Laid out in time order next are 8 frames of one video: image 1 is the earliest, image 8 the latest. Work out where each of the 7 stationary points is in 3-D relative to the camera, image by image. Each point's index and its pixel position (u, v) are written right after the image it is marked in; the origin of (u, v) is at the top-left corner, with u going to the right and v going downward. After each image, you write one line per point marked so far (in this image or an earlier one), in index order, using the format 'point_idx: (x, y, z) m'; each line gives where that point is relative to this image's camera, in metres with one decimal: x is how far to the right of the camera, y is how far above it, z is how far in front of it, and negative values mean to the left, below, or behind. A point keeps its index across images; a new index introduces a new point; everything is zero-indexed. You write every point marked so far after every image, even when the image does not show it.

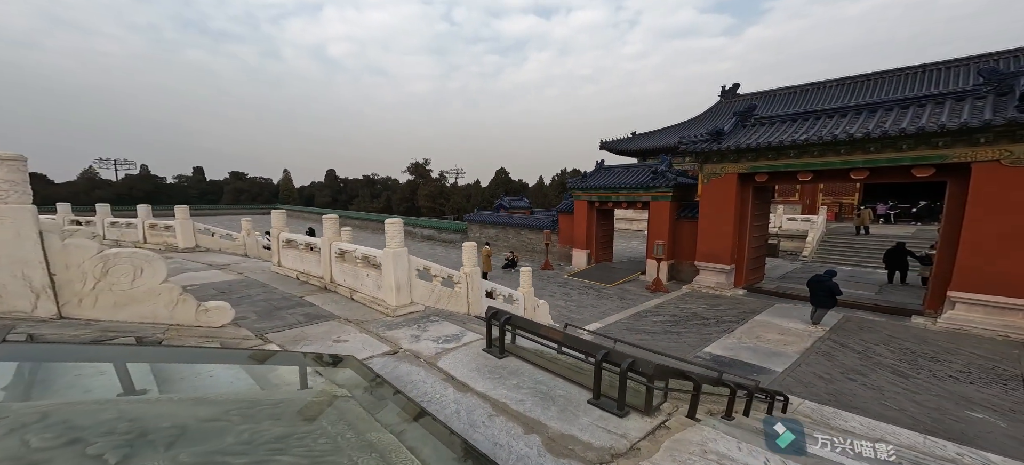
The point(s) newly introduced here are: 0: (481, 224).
0: (-1.3, +0.4, +18.7) m
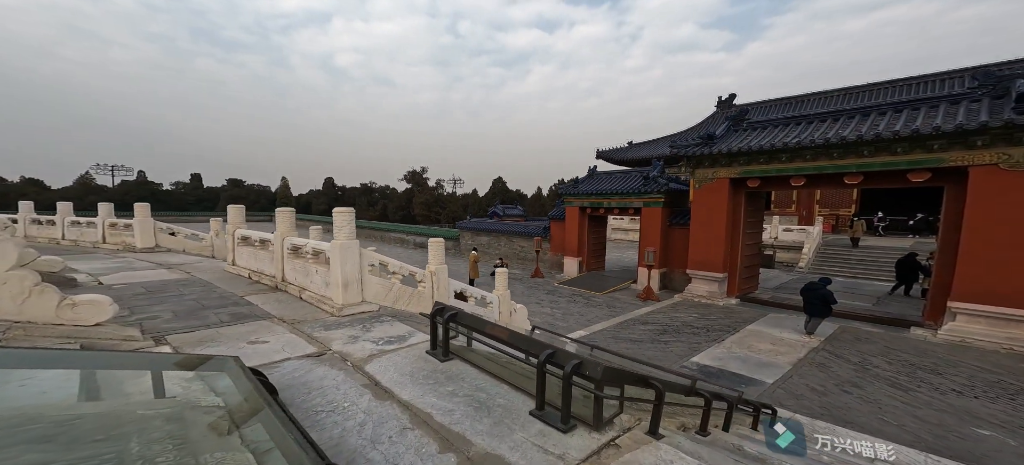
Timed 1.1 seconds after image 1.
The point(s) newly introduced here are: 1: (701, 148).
0: (-1.5, +0.1, +18.5) m
1: (+4.4, +2.0, +9.5) m
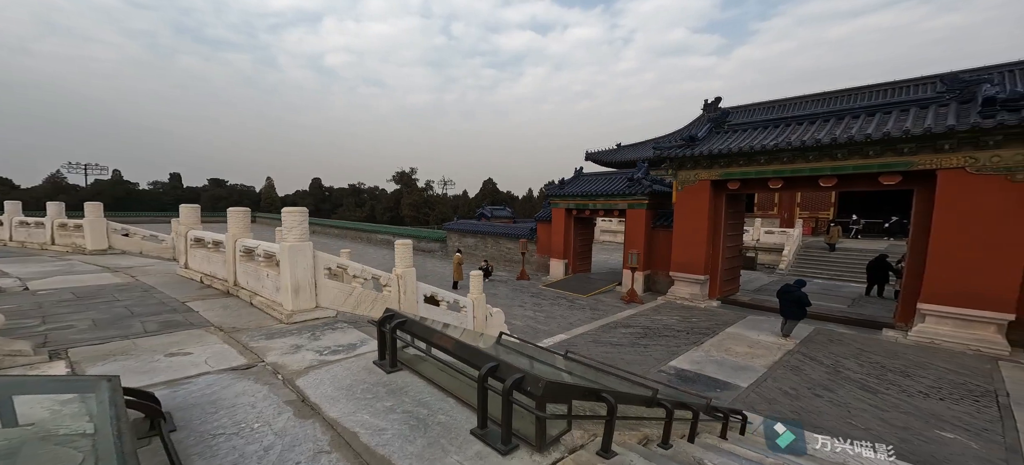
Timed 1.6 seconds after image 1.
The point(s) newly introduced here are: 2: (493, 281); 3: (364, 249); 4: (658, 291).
0: (-2.2, 0.0, +18.4) m
1: (+4.0, +1.9, +9.5) m
2: (-0.5, -1.5, +13.1) m
3: (-6.8, -0.7, +18.2) m
4: (+4.6, -1.8, +12.7) m
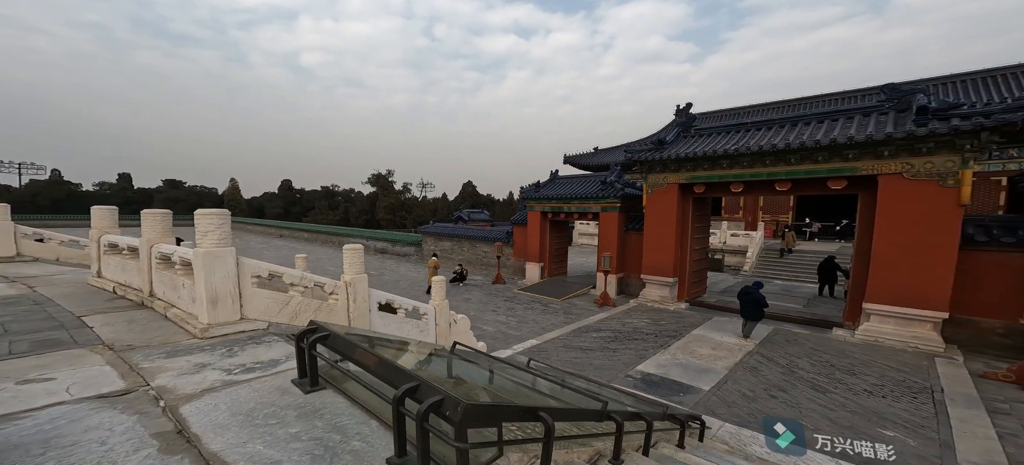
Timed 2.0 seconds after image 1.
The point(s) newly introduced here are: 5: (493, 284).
0: (-3.4, -0.2, +18.1) m
1: (+3.3, +1.8, +9.6) m
2: (-1.5, -1.7, +12.8) m
3: (-8.0, -0.9, +17.7) m
4: (+3.7, -1.9, +12.8) m
5: (-0.7, -1.8, +14.5) m
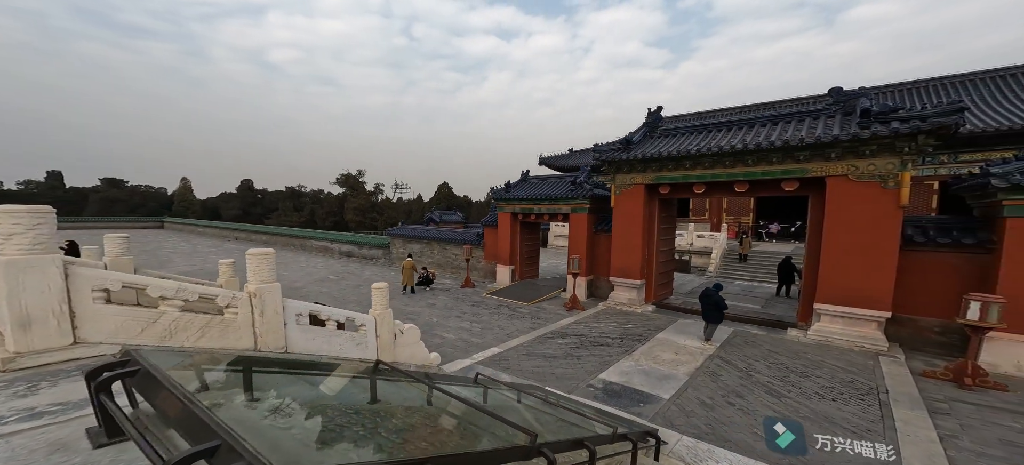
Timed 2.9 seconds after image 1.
0: (-4.7, -0.3, +17.6) m
1: (+2.5, +1.8, +9.6) m
2: (-2.4, -1.7, +12.5) m
3: (-9.3, -1.0, +16.9) m
4: (+2.7, -2.0, +12.7) m
5: (-1.8, -1.9, +14.2) m
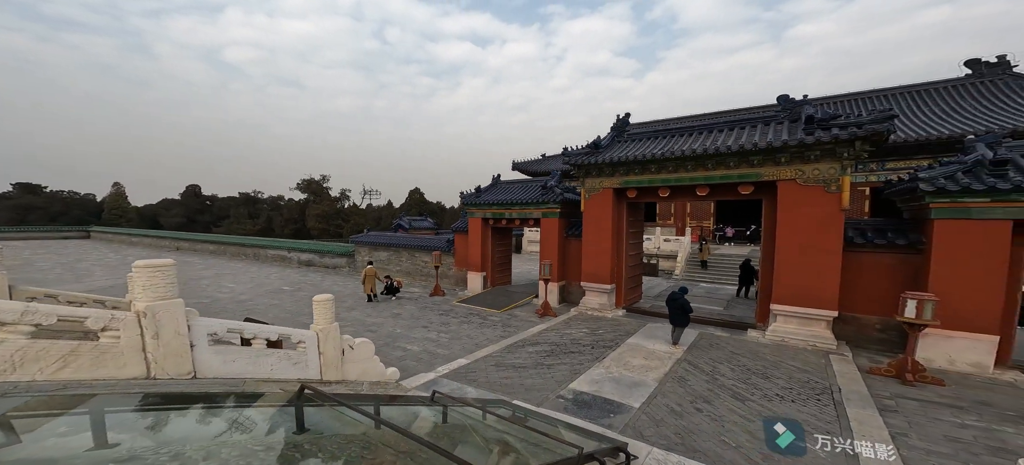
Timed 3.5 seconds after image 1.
0: (-5.9, -0.6, +17.0) m
1: (+1.7, +1.7, +9.4) m
2: (-3.3, -1.9, +12.0) m
3: (-10.4, -1.3, +16.0) m
4: (+1.8, -2.1, +12.5) m
5: (-2.7, -2.1, +13.7) m
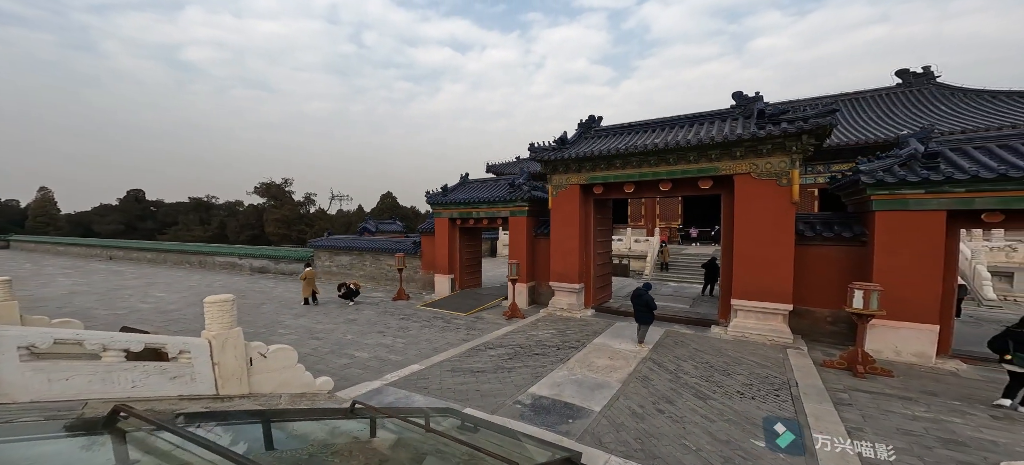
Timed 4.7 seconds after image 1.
0: (-7.2, -0.7, +16.2) m
1: (+0.8, +1.7, +9.1) m
2: (-4.3, -2.0, +11.3) m
3: (-11.7, -1.5, +14.9) m
4: (+0.8, -2.1, +12.2) m
5: (-3.8, -2.2, +13.1) m
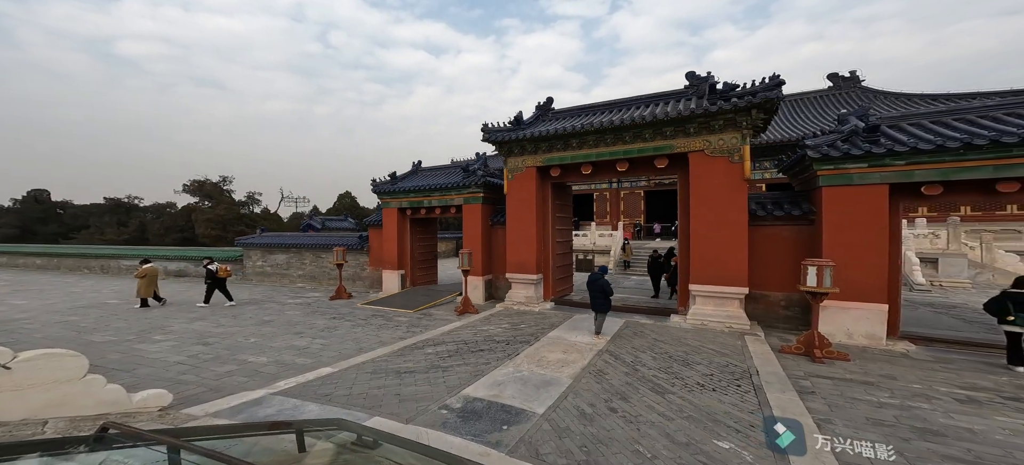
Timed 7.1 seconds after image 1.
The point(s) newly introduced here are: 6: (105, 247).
0: (-8.9, -0.5, +14.5) m
1: (-0.4, +2.1, +8.2) m
2: (-5.6, -1.7, +9.9) m
3: (-13.2, -1.4, +12.9) m
4: (-0.6, -1.7, +11.2) m
5: (-5.2, -1.9, +11.7) m
6: (-14.9, -0.4, +15.7) m
